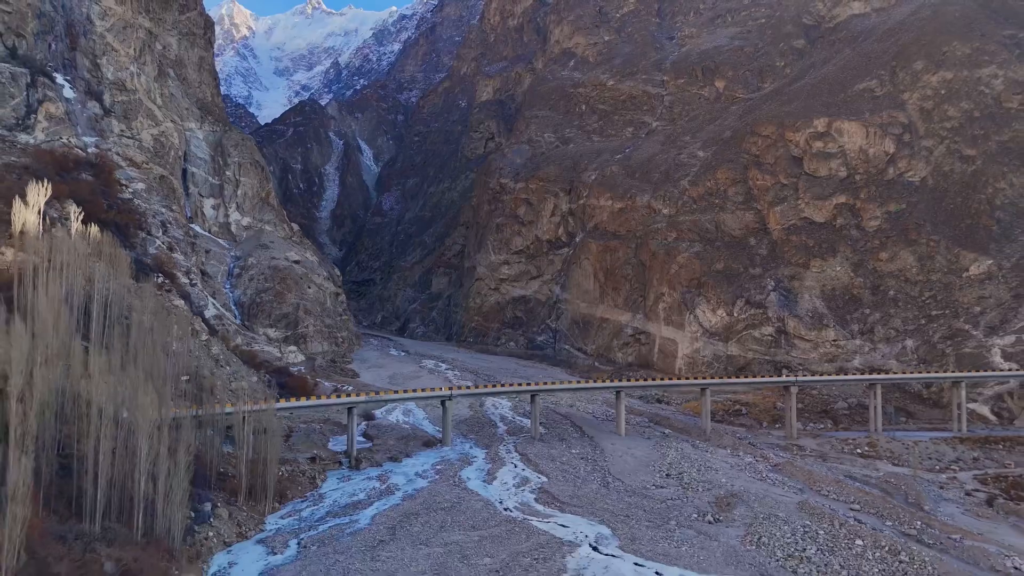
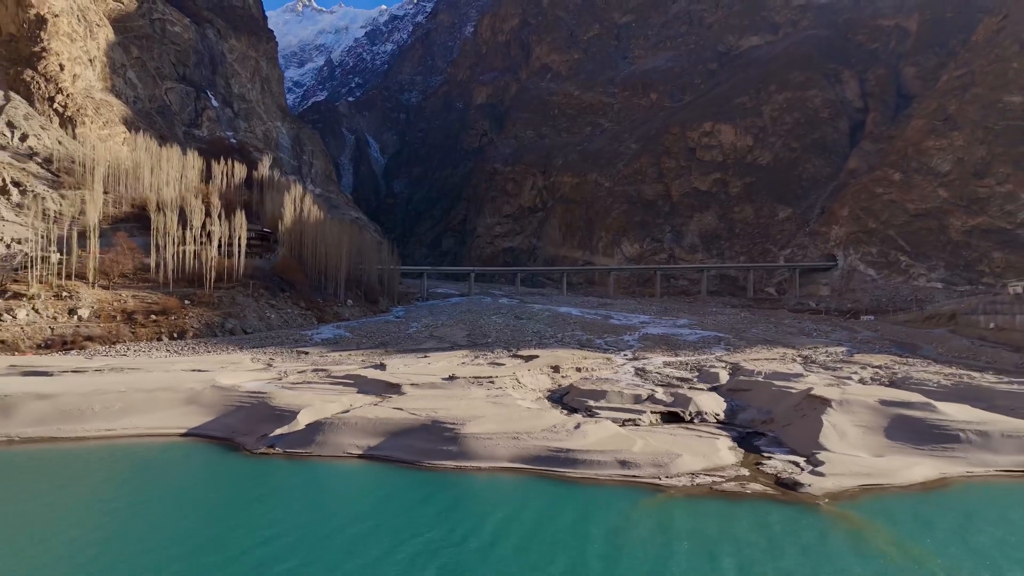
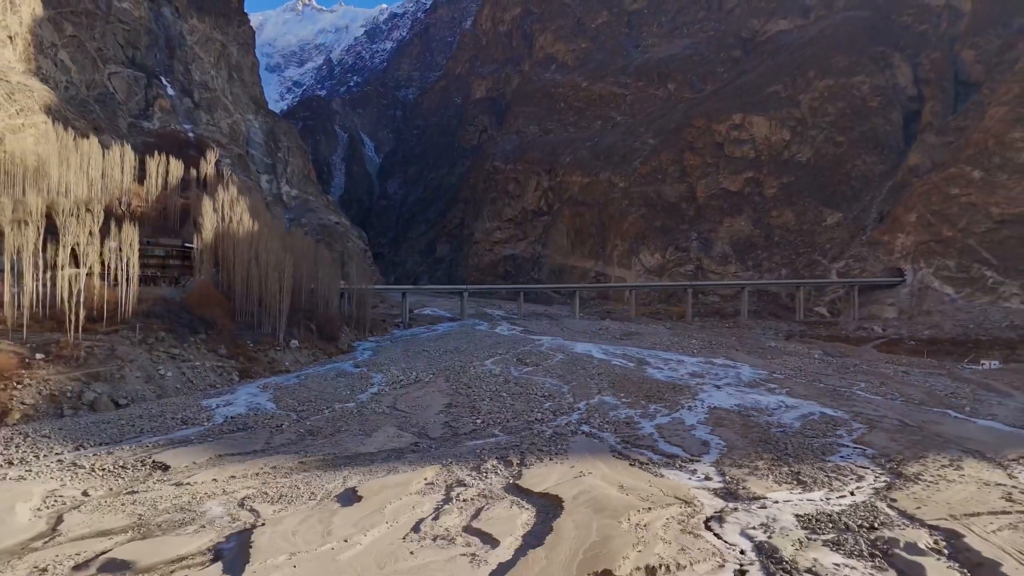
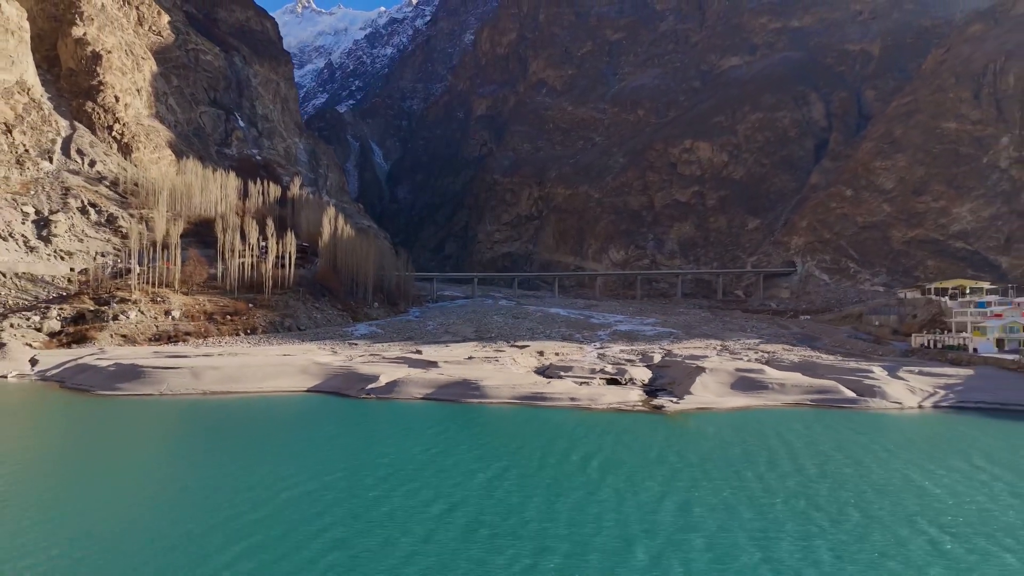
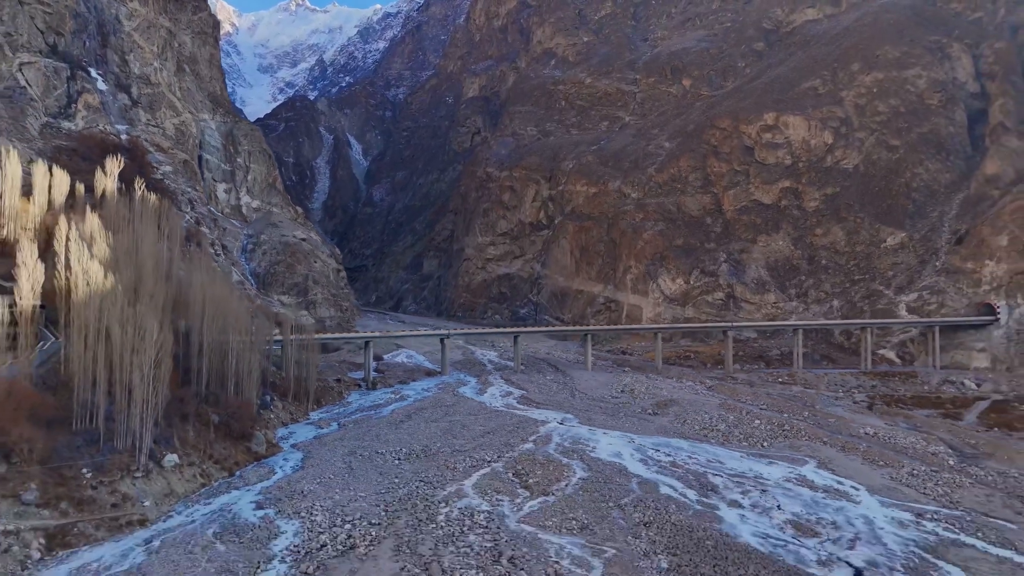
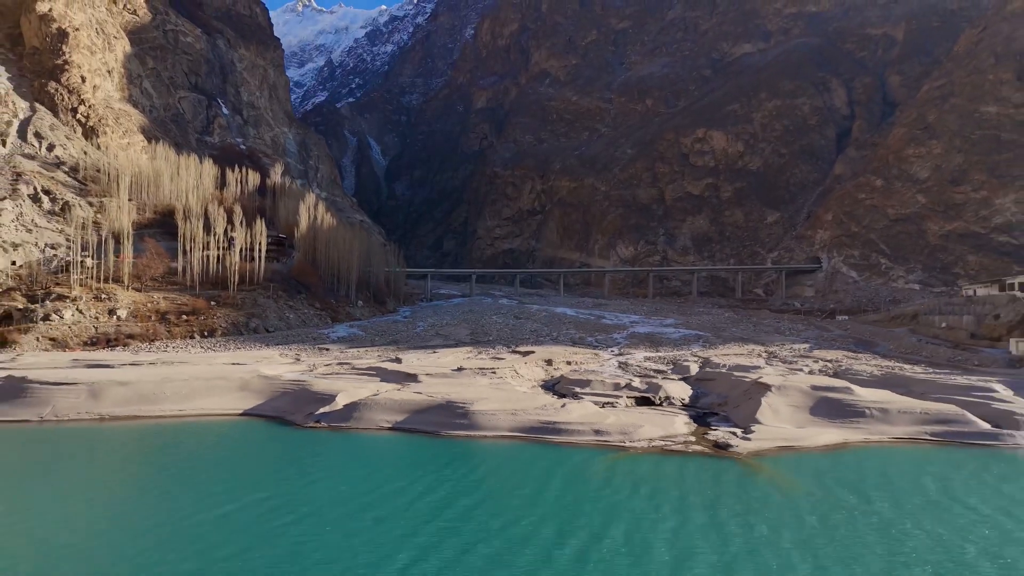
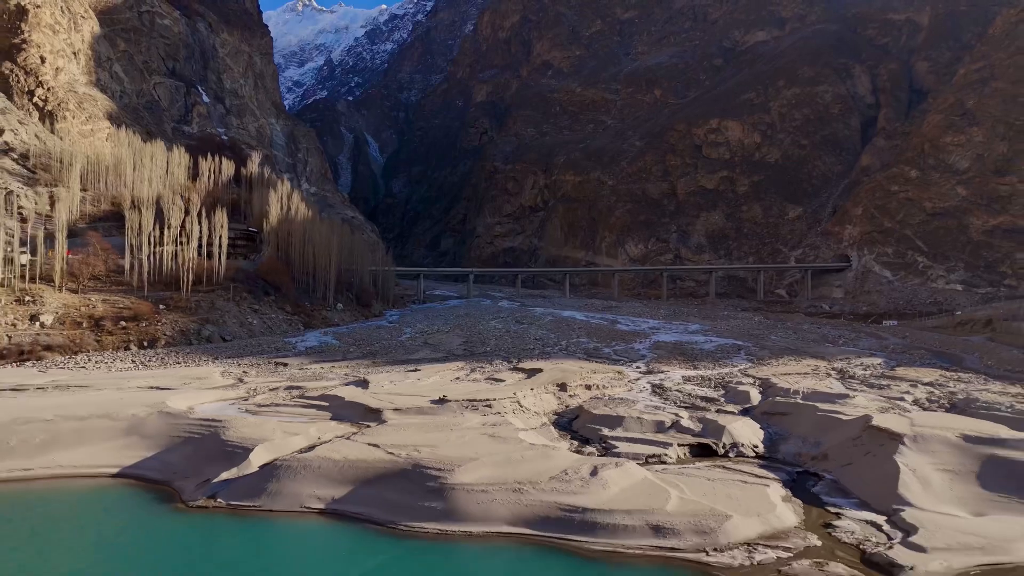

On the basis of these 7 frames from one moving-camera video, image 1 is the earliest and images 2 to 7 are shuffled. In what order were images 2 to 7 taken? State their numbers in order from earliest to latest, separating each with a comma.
5, 3, 7, 2, 6, 4
